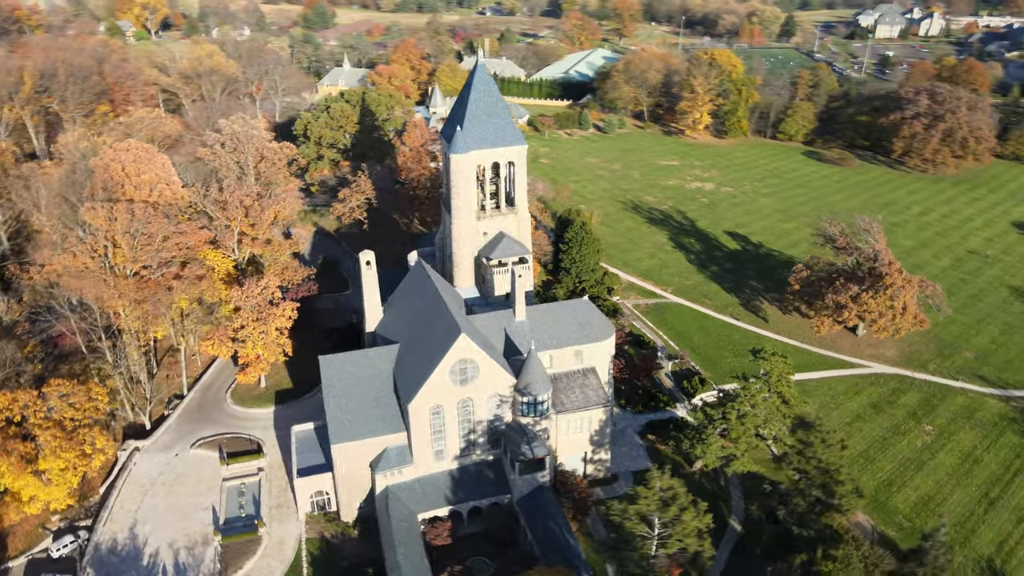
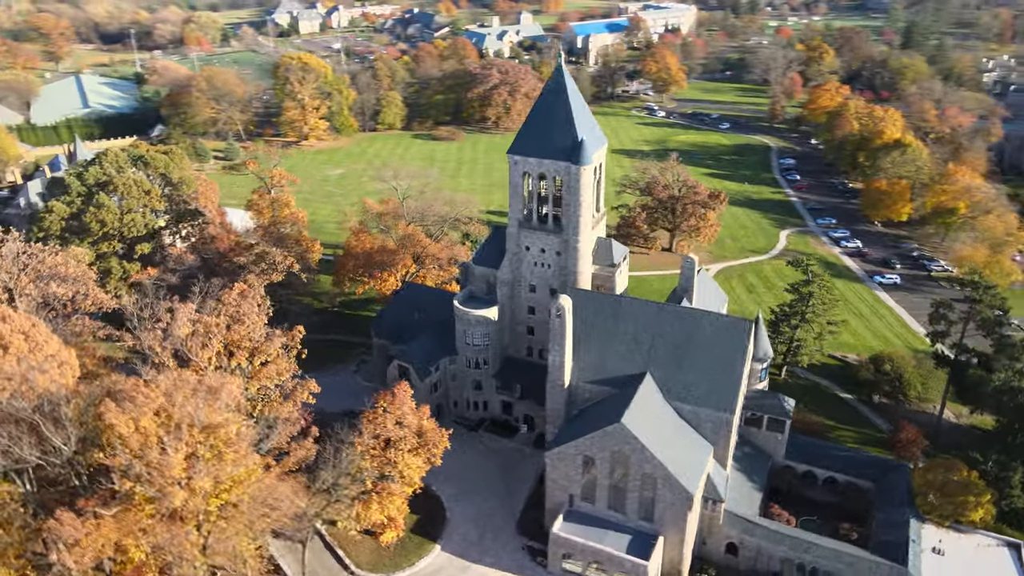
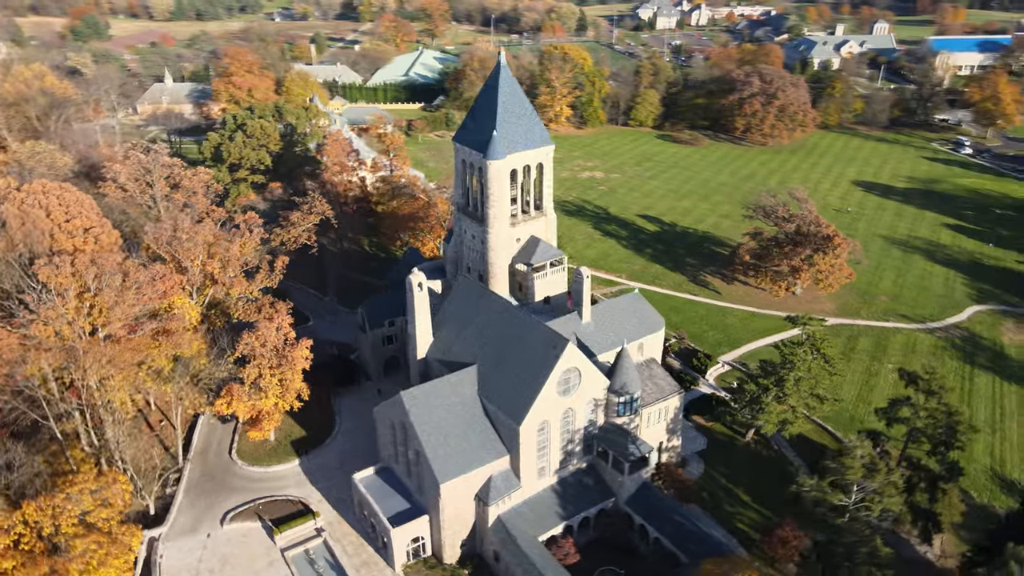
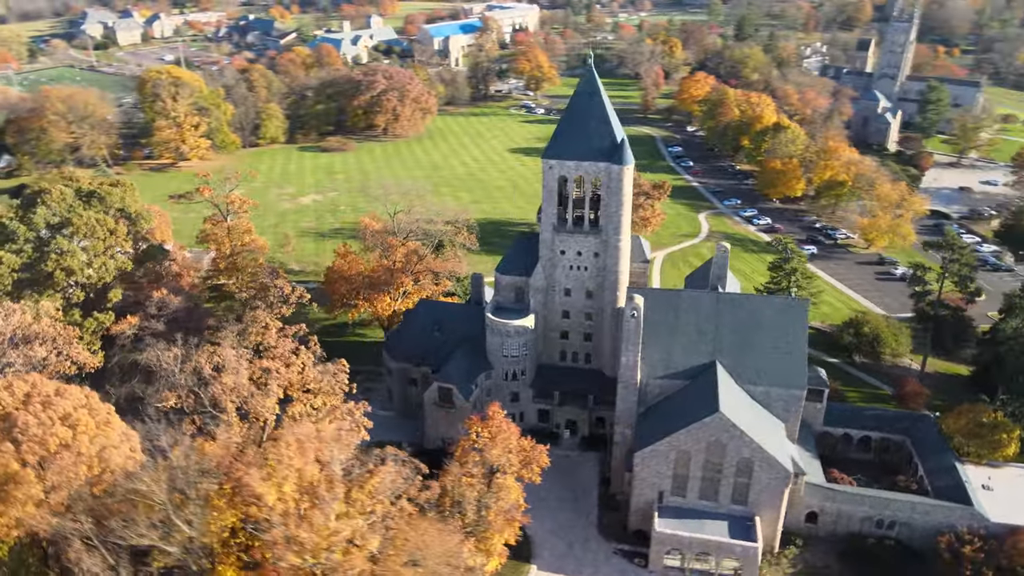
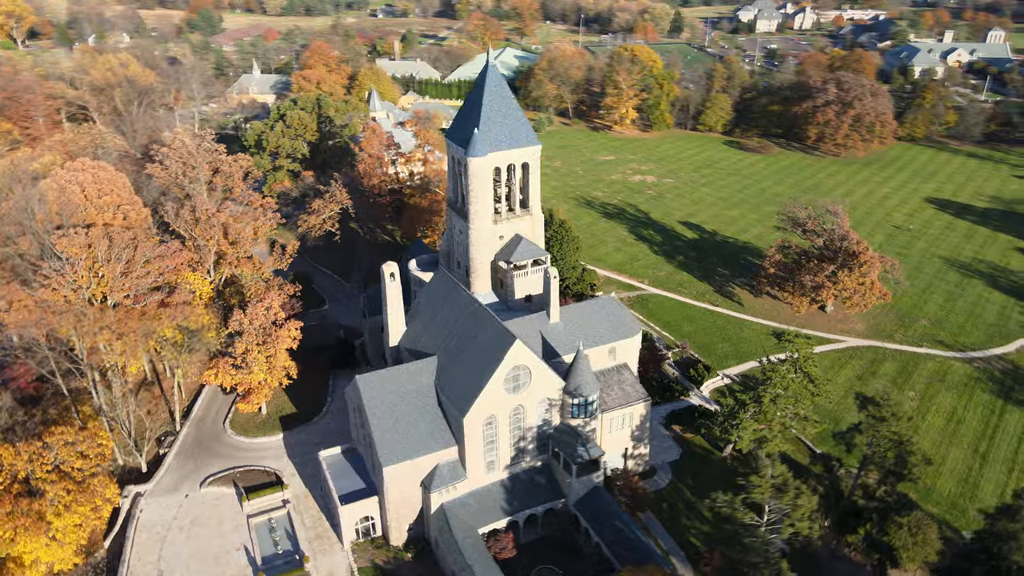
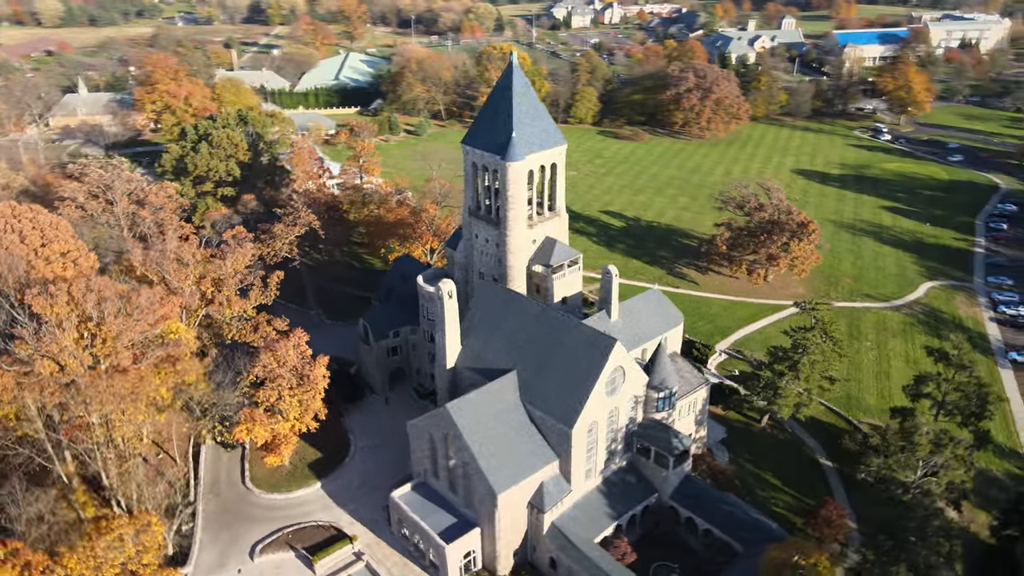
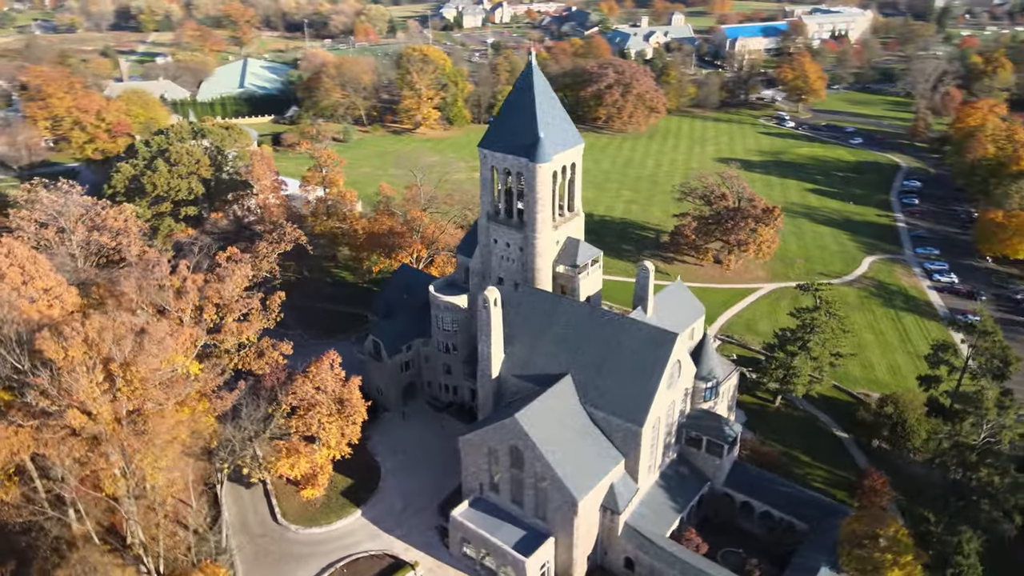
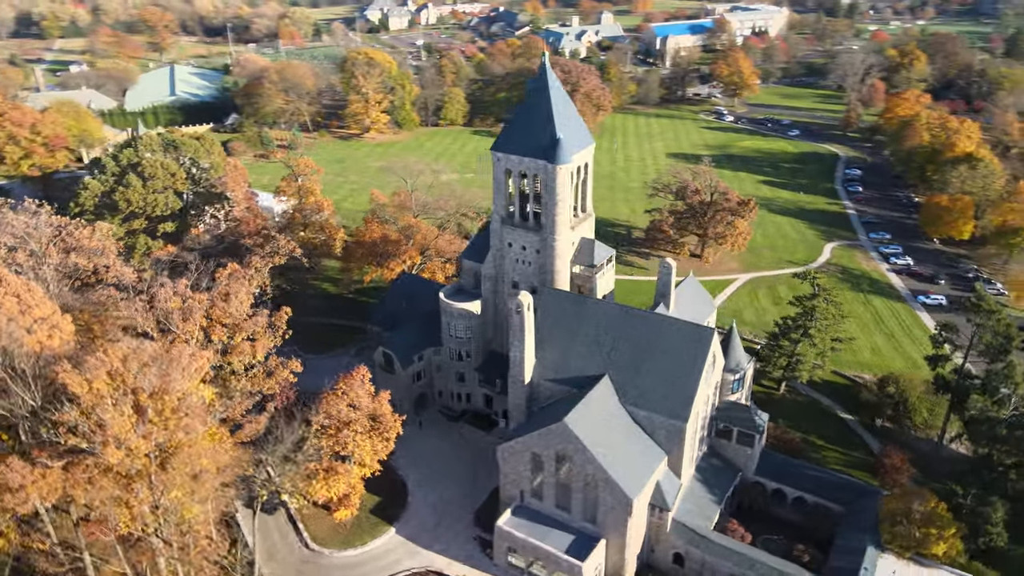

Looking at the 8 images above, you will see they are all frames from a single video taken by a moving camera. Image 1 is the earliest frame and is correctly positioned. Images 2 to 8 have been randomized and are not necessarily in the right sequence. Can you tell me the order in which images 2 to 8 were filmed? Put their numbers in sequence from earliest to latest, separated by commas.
5, 3, 6, 7, 8, 2, 4
